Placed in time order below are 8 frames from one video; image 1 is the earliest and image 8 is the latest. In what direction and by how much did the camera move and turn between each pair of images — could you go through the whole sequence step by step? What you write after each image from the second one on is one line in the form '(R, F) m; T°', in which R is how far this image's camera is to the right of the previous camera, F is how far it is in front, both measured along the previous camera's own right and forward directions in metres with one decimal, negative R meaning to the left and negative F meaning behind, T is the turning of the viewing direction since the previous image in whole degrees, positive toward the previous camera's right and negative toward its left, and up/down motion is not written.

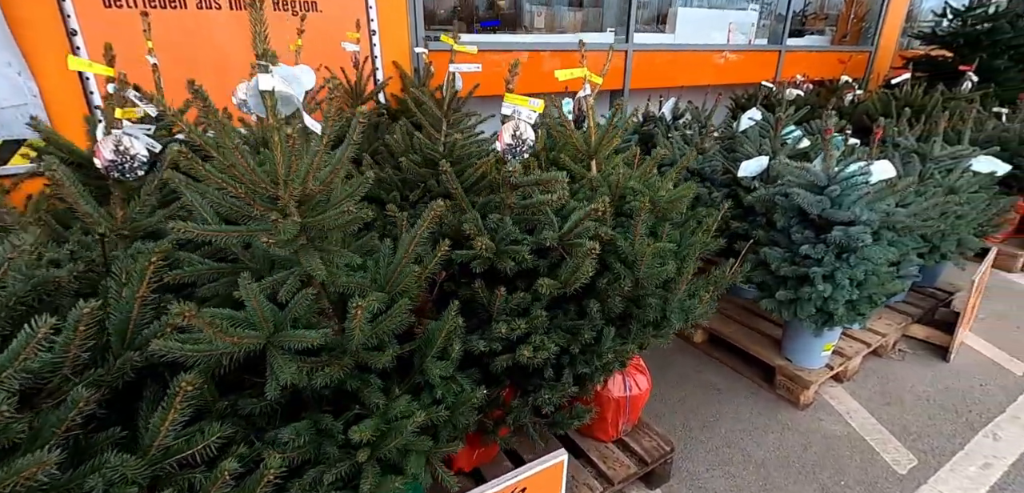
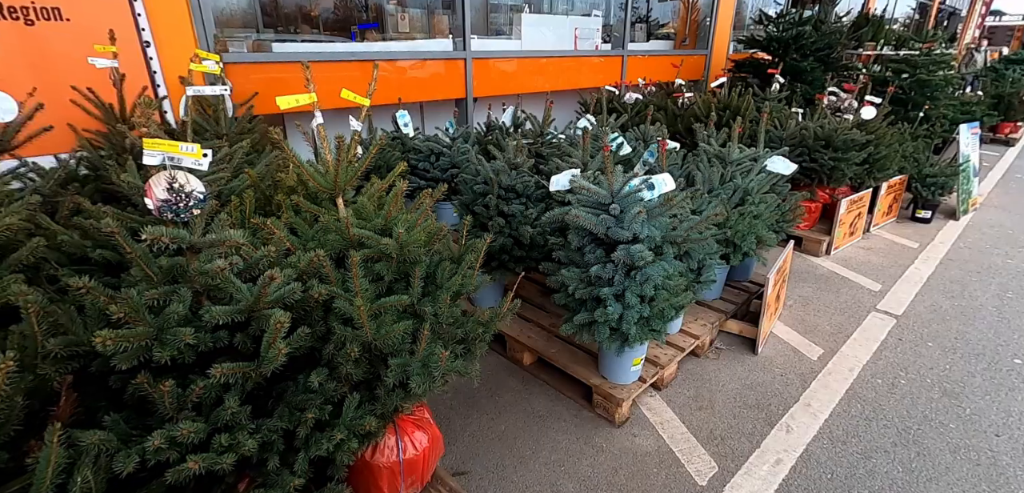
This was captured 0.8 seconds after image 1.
(+0.4, +0.1) m; +11°
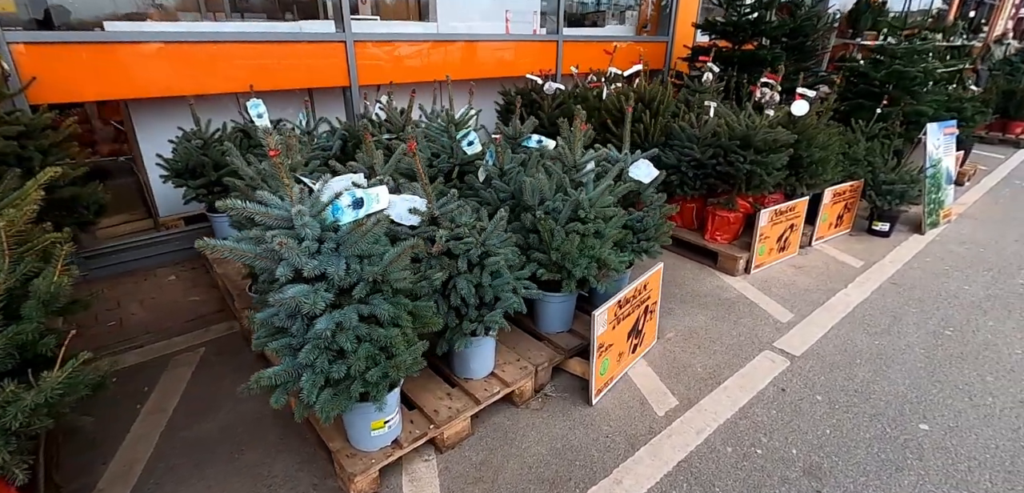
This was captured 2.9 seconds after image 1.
(+0.9, +0.5) m; -2°
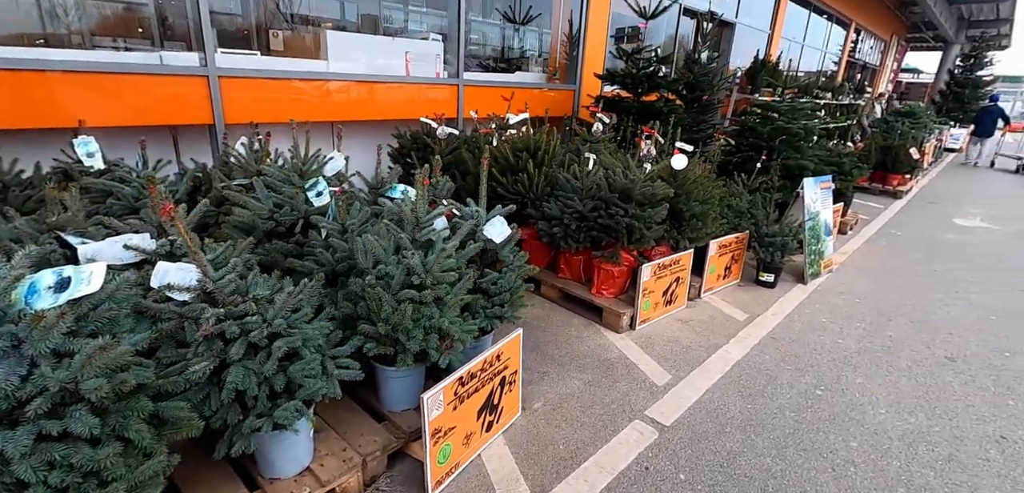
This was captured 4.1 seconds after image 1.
(+0.4, +0.2) m; +7°
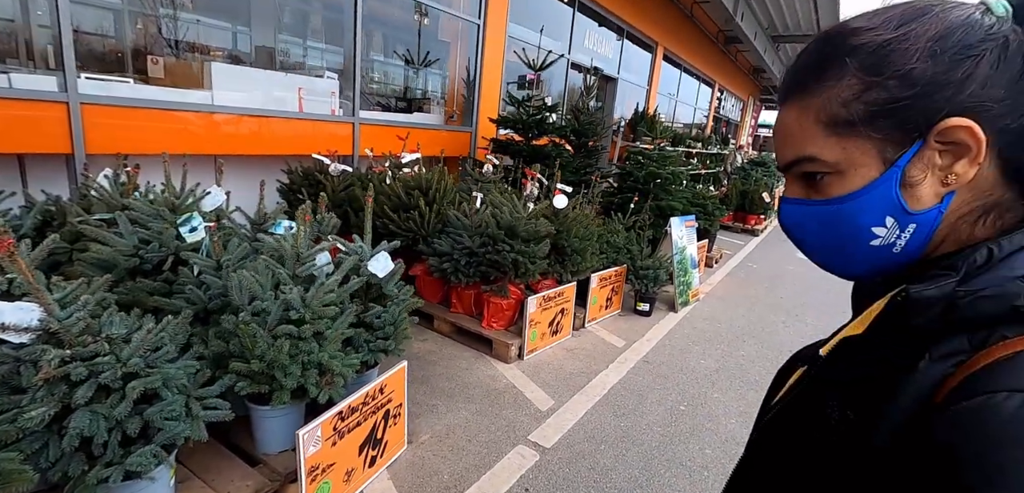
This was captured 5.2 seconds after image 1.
(+0.1, -0.1) m; +11°
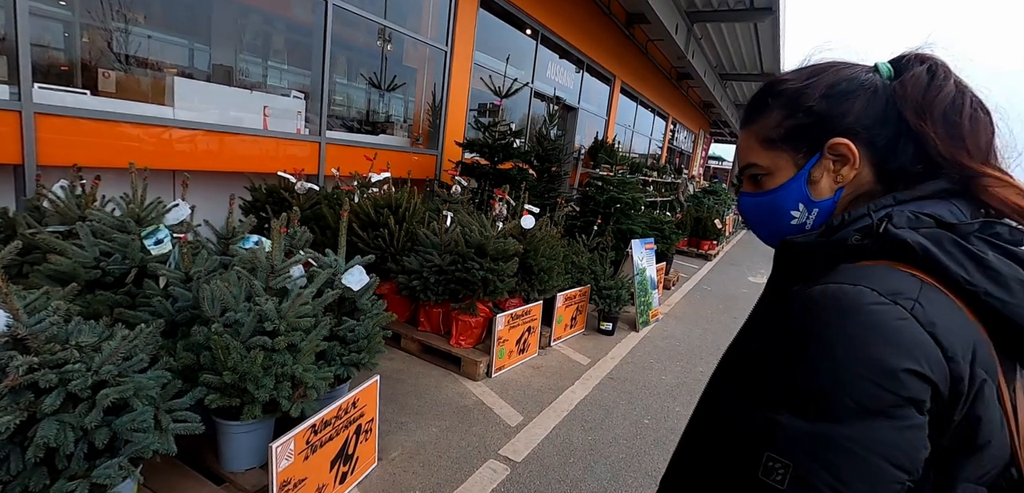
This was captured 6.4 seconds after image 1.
(-0.1, -0.1) m; +5°
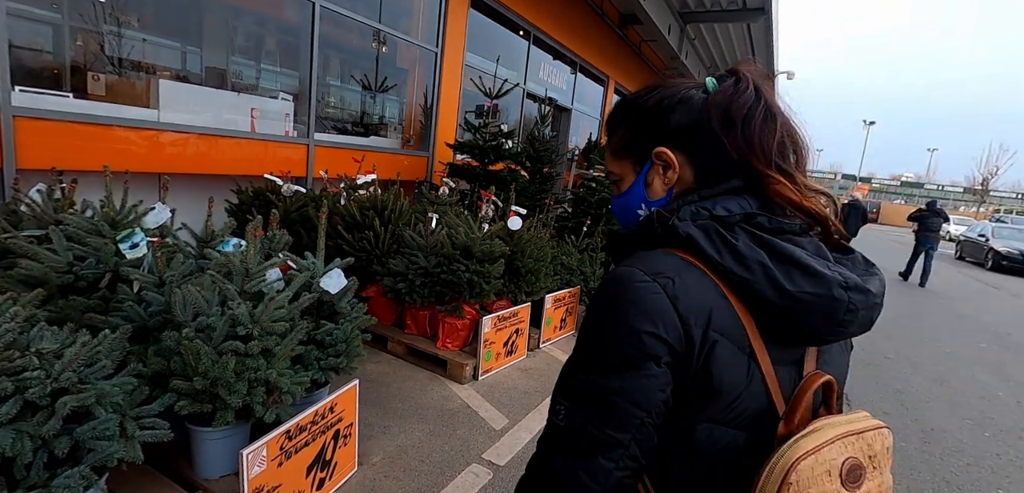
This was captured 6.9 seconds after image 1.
(+0.1, 0.0) m; 0°
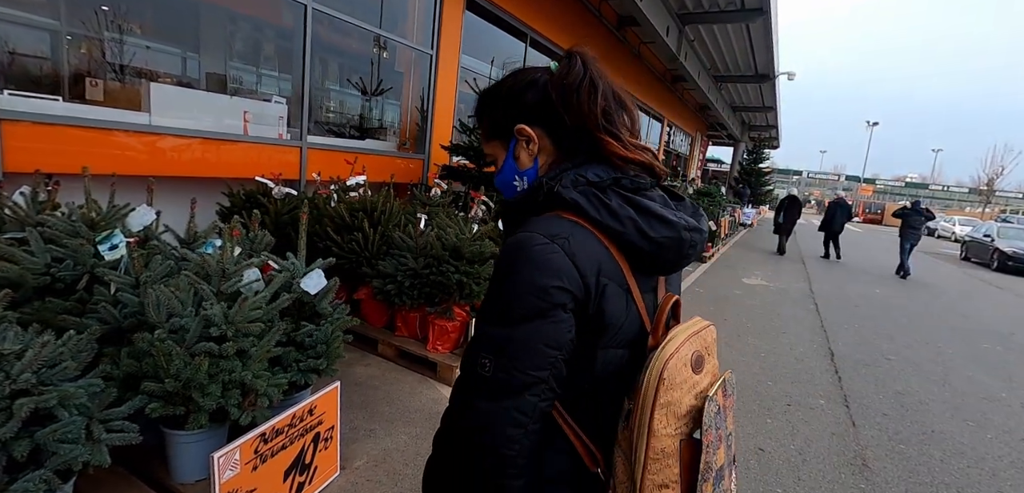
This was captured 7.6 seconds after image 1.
(+0.1, 0.0) m; 0°
